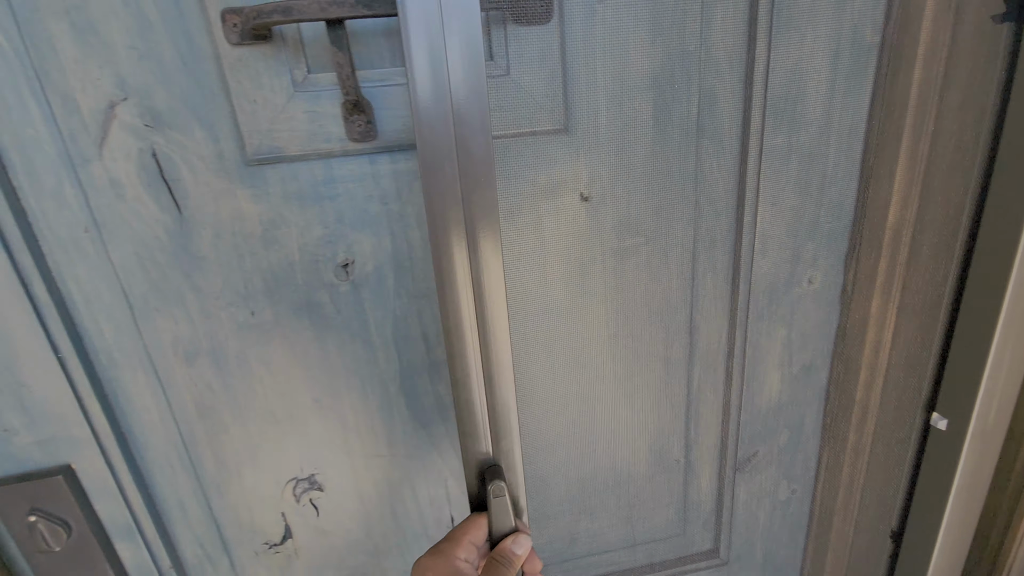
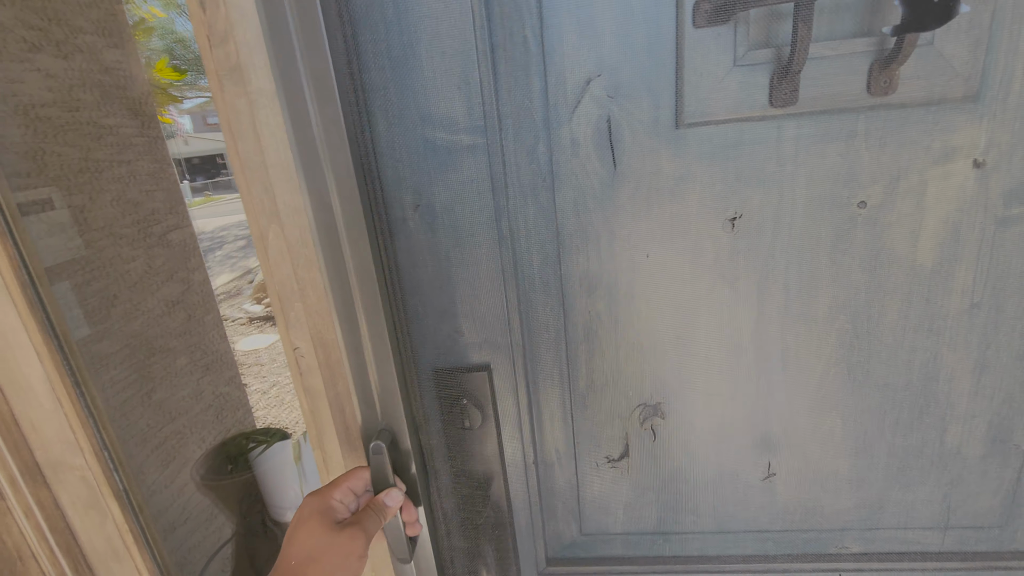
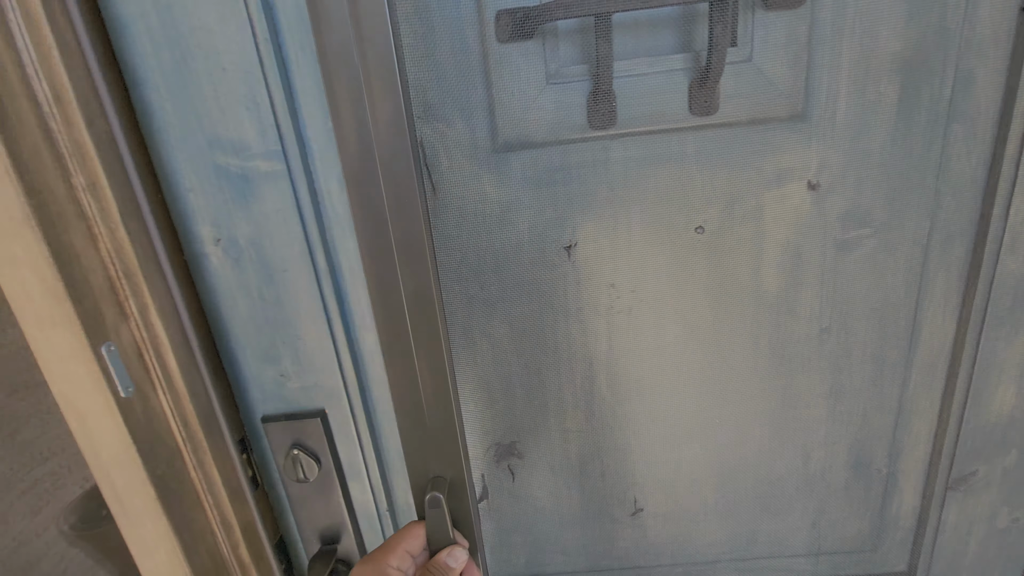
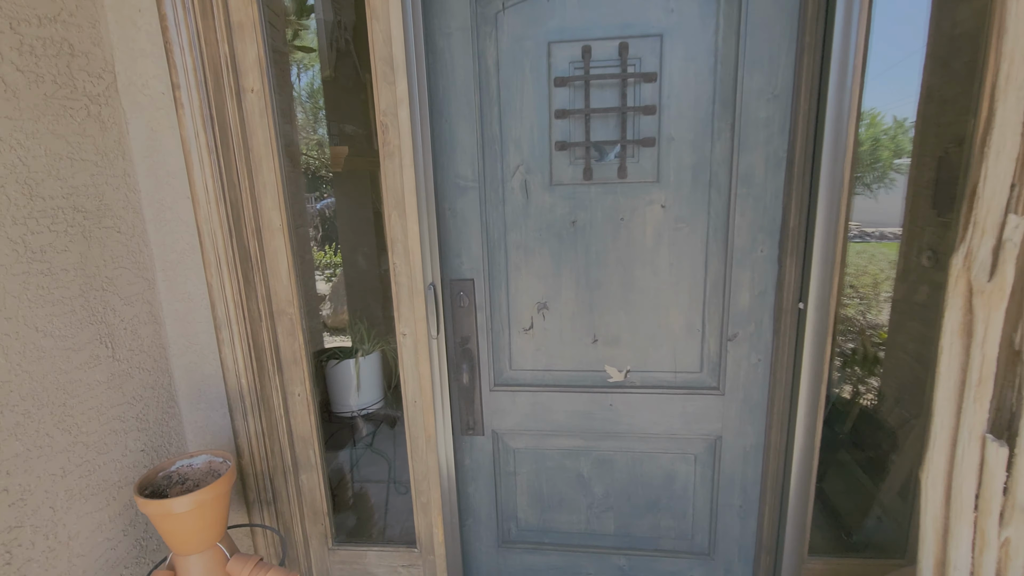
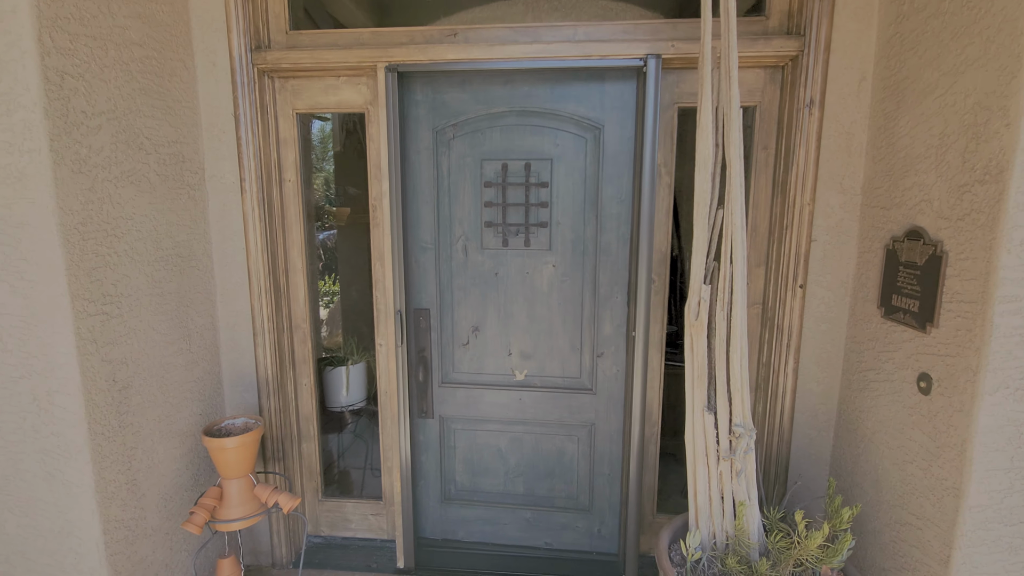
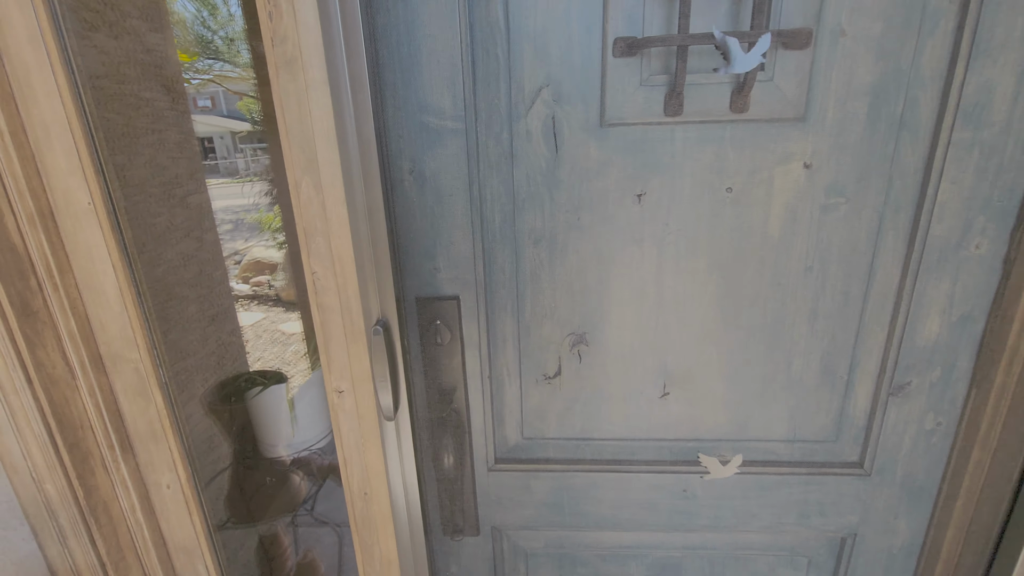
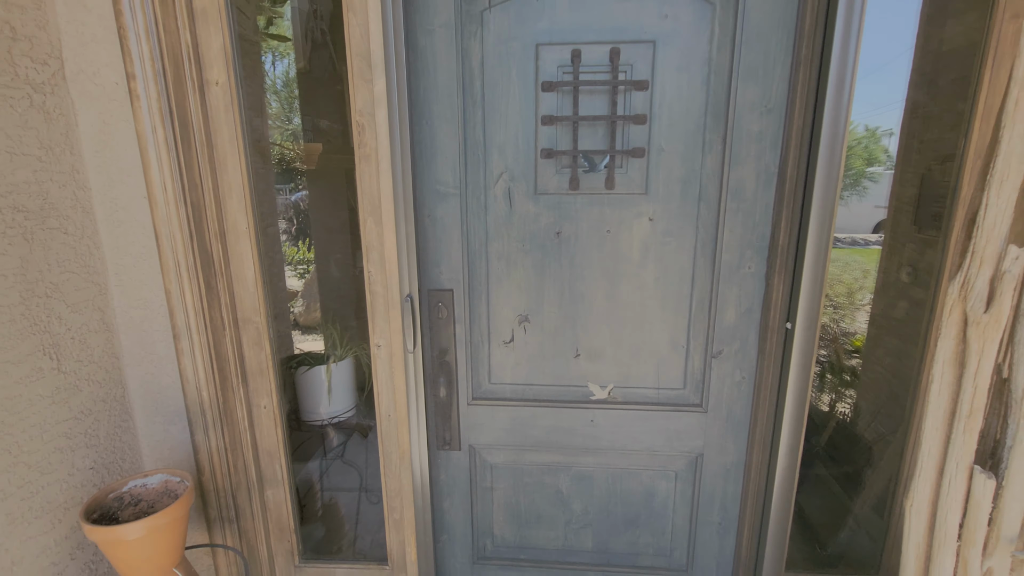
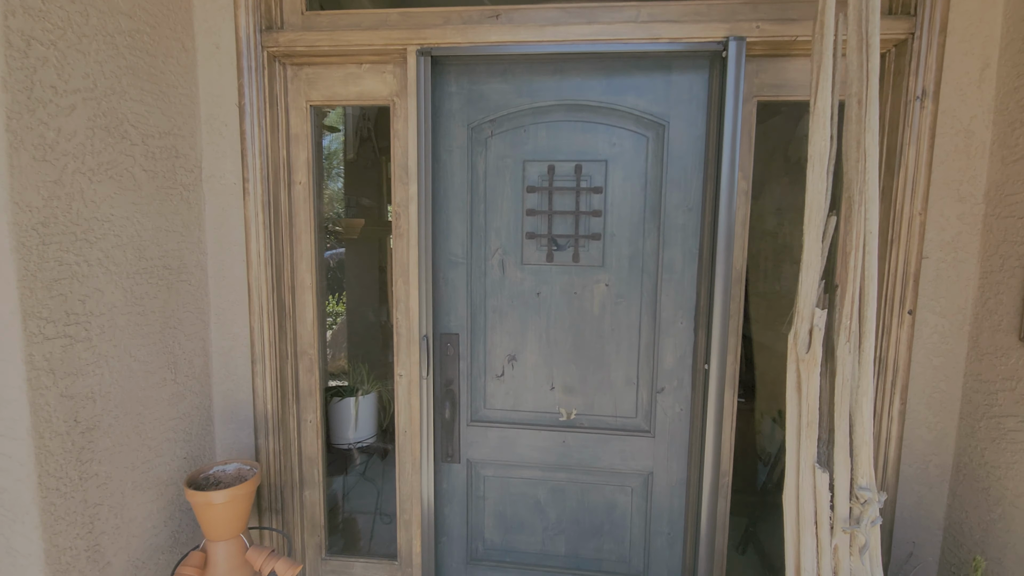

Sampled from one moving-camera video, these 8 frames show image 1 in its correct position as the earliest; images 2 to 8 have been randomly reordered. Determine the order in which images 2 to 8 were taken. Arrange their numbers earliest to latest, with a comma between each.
3, 2, 6, 7, 5, 8, 4
